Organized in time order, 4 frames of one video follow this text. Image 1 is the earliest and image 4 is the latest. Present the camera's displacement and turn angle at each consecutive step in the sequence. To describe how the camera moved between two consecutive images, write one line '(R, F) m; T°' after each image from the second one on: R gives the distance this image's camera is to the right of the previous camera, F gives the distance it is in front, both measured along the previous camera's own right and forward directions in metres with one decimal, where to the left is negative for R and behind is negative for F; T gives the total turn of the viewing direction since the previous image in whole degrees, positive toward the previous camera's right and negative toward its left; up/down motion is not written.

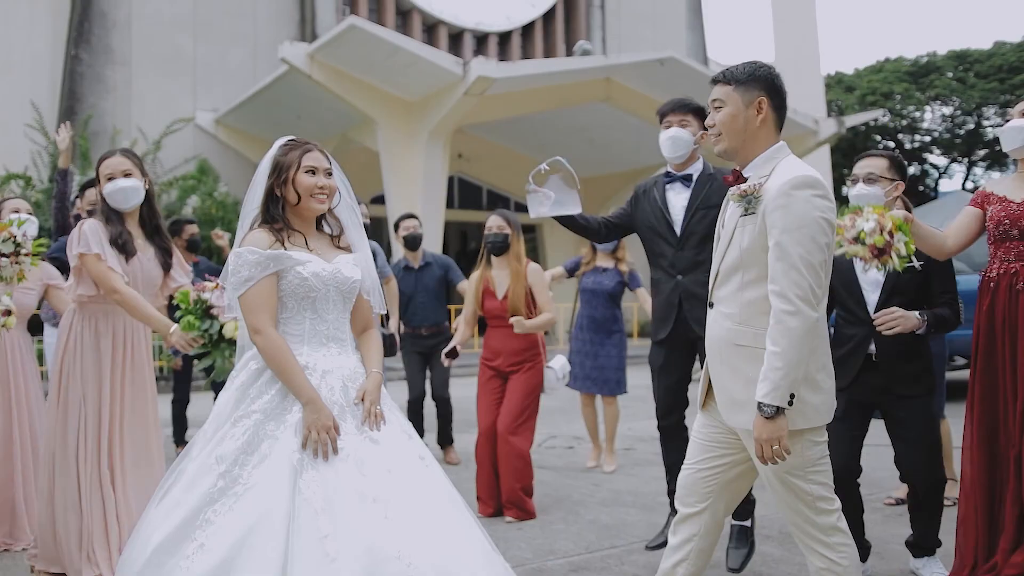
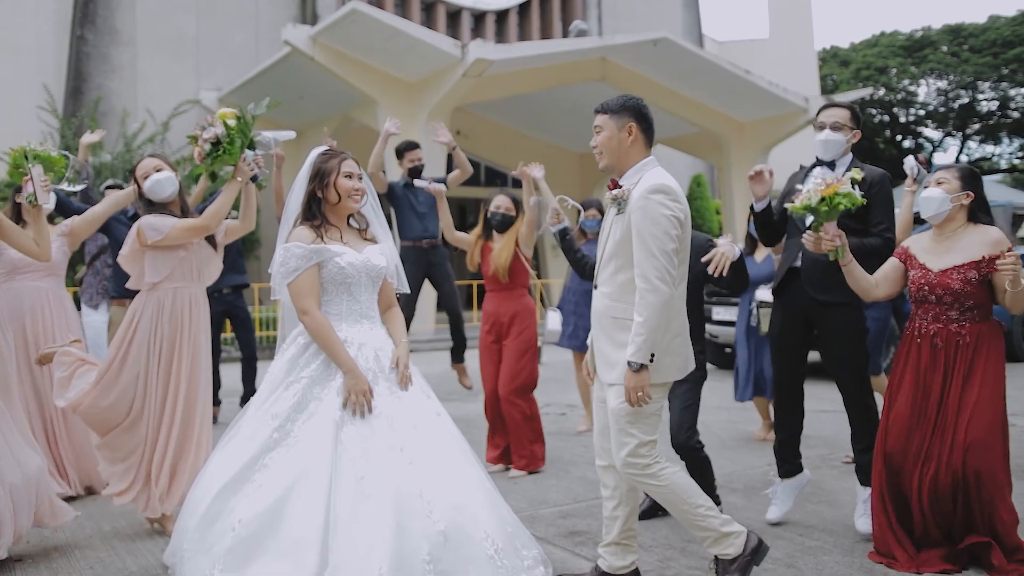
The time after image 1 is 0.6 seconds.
(0.0, -0.5) m; 0°
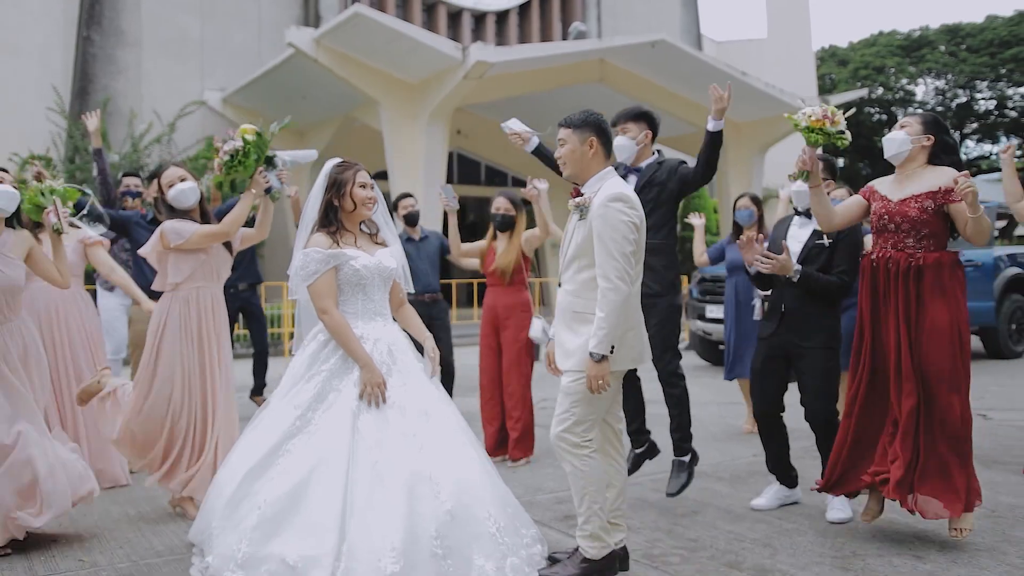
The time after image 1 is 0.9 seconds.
(0.0, -0.3) m; 0°
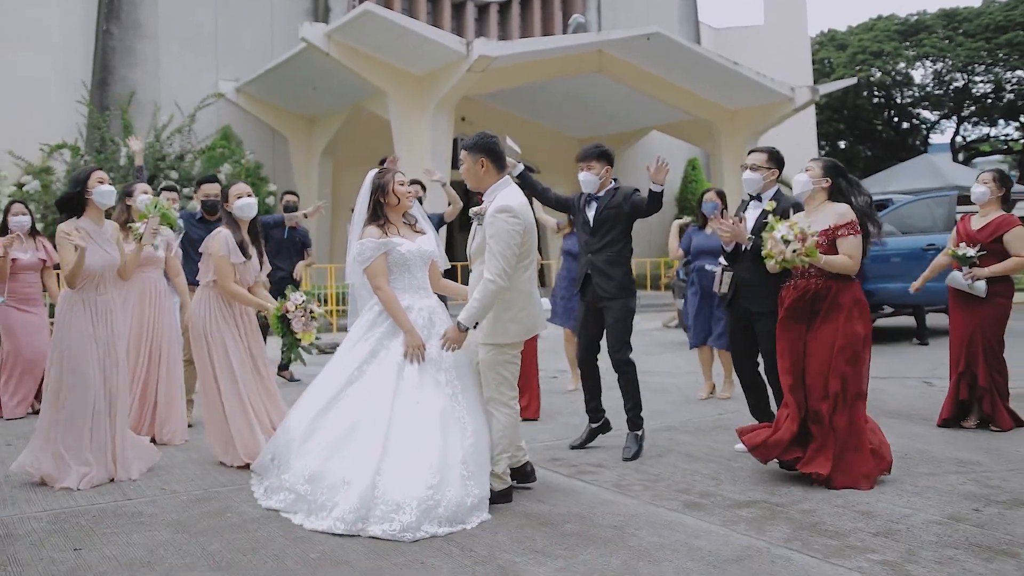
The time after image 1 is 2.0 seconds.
(0.0, -0.9) m; 0°
